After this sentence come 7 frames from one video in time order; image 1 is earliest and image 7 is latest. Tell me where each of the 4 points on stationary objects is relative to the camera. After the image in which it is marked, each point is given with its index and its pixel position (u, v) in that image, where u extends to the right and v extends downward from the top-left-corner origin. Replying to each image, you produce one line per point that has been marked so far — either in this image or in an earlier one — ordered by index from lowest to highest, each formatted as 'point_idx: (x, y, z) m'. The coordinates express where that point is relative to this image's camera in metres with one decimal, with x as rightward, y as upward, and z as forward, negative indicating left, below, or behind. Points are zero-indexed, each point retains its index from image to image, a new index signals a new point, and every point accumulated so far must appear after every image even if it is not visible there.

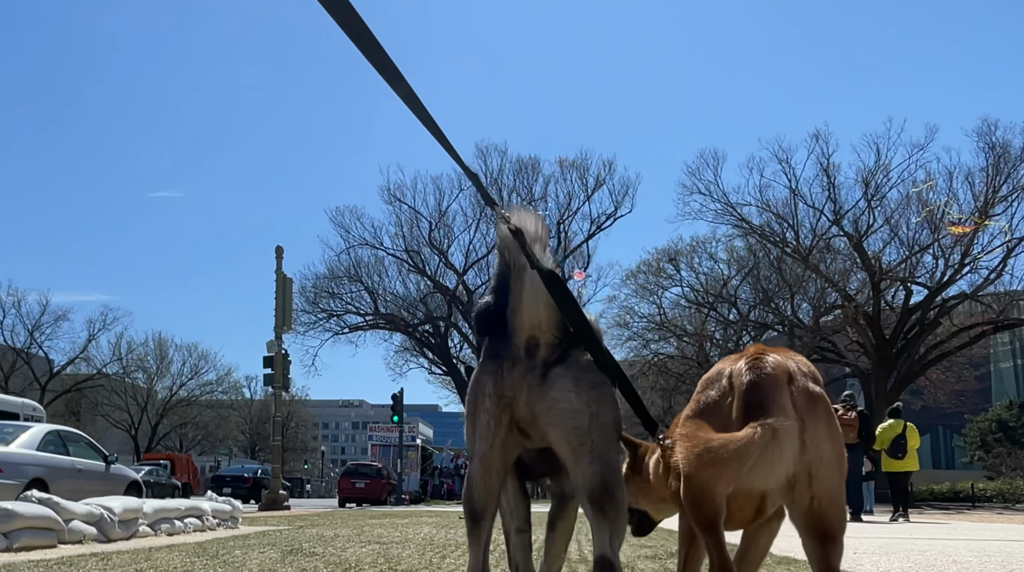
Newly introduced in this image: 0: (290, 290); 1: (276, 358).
0: (-3.2, 0.0, +14.1) m
1: (-3.4, -1.0, +14.1) m
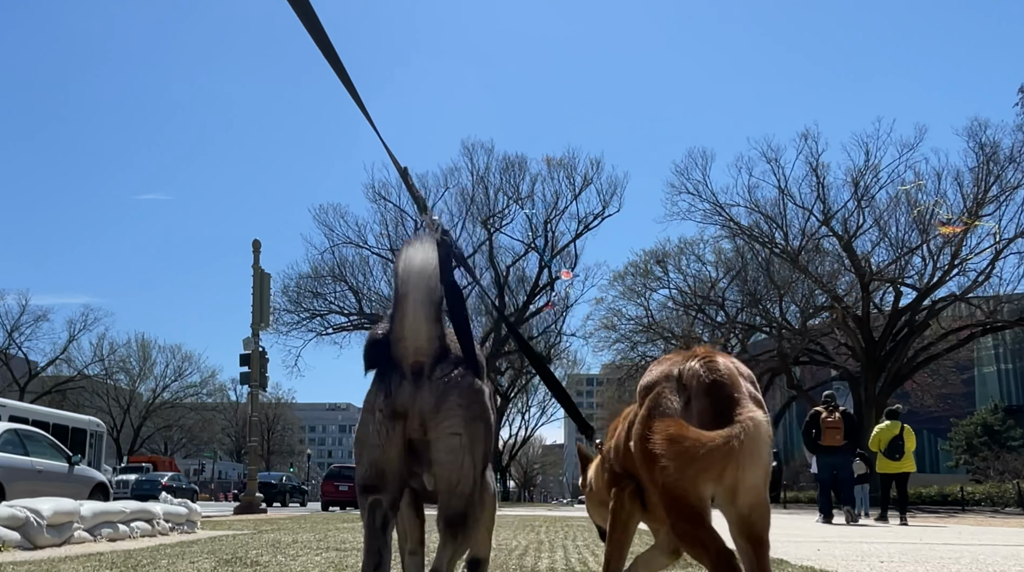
0: (-3.4, +0.1, +13.6) m
1: (-3.6, -0.9, +13.7) m
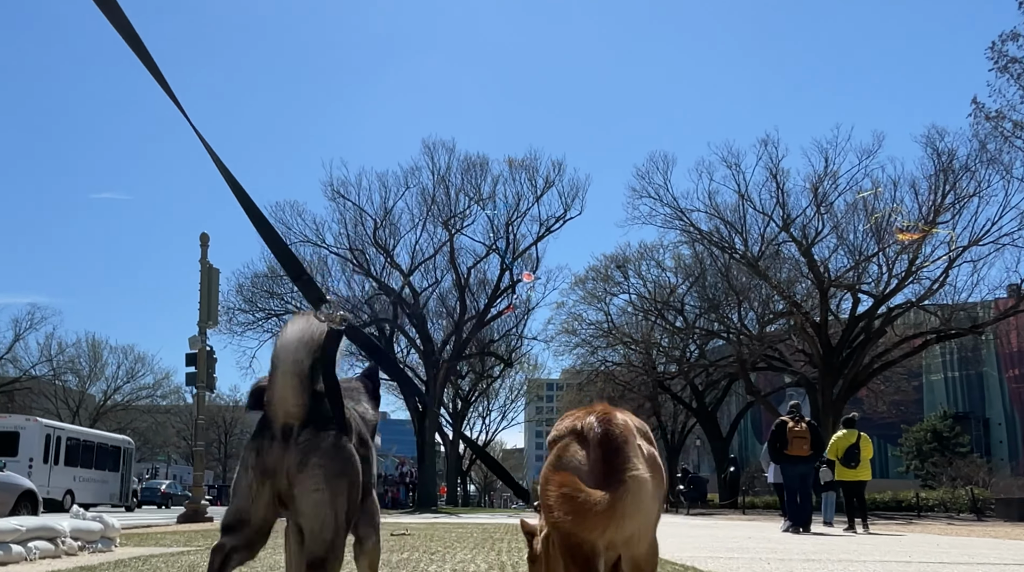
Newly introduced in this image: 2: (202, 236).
0: (-4.0, +0.1, +13.2) m
1: (-4.2, -0.9, +13.2) m
2: (-4.2, +0.7, +13.3) m
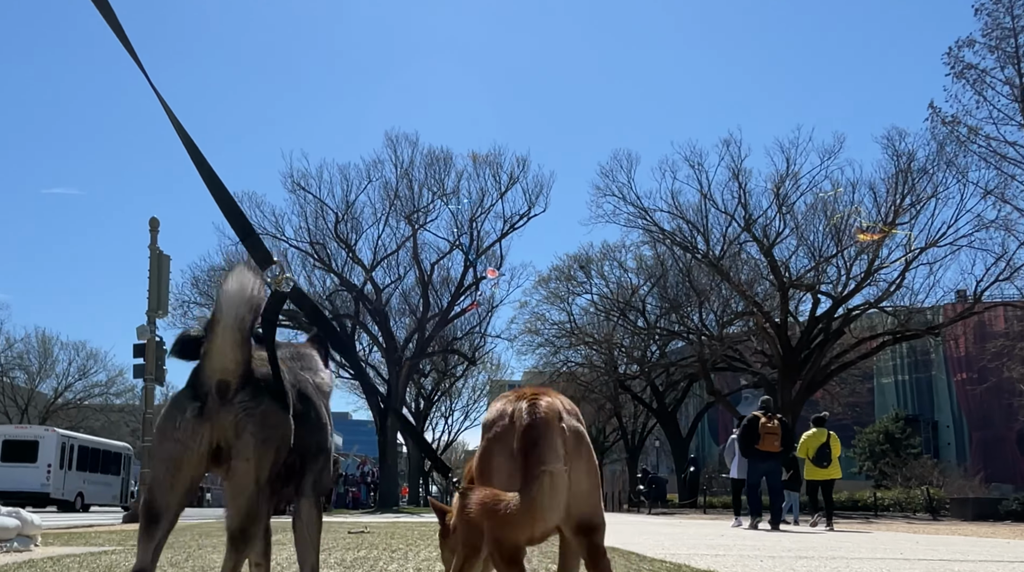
0: (-4.5, +0.2, +12.8) m
1: (-4.7, -0.8, +12.9) m
2: (-4.7, +0.8, +13.0) m
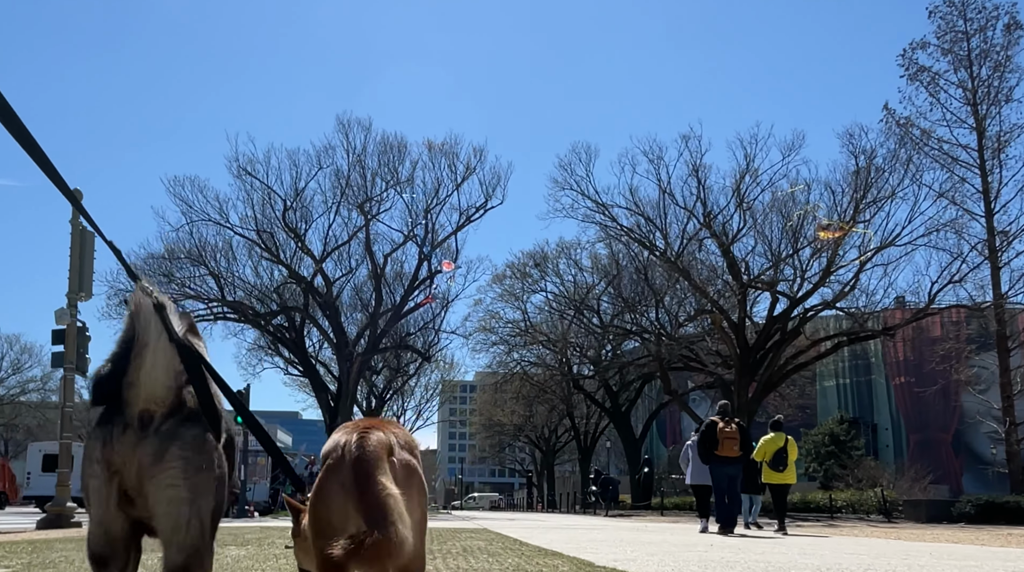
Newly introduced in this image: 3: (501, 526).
0: (-5.0, +0.5, +11.9) m
1: (-5.3, -0.6, +11.9) m
2: (-5.2, +1.1, +12.0) m
3: (-0.2, -4.2, +17.4) m
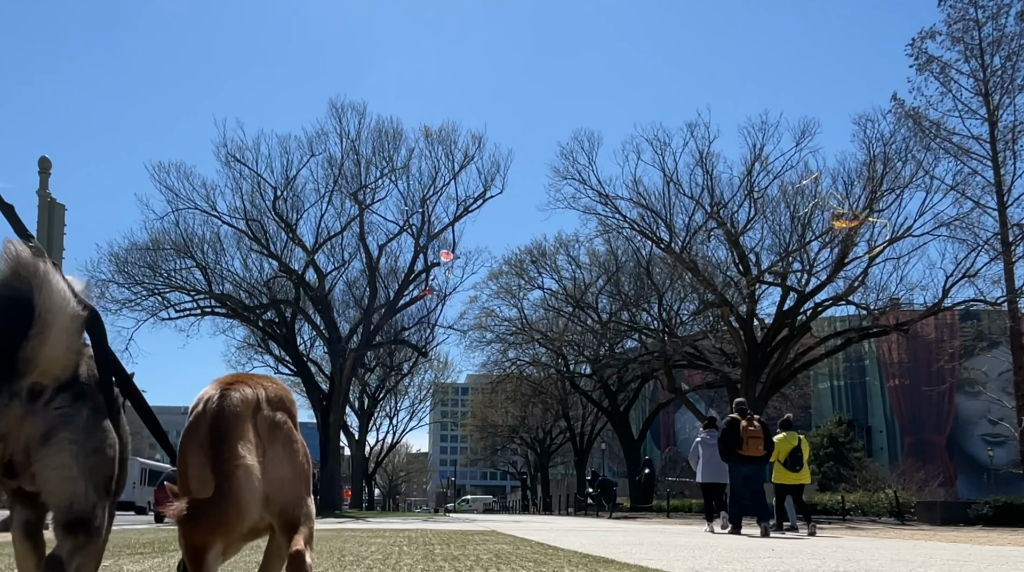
0: (-4.9, +0.7, +10.8) m
1: (-5.1, -0.3, +10.8) m
2: (-5.1, +1.3, +10.9) m
3: (-0.1, -4.0, +16.3) m
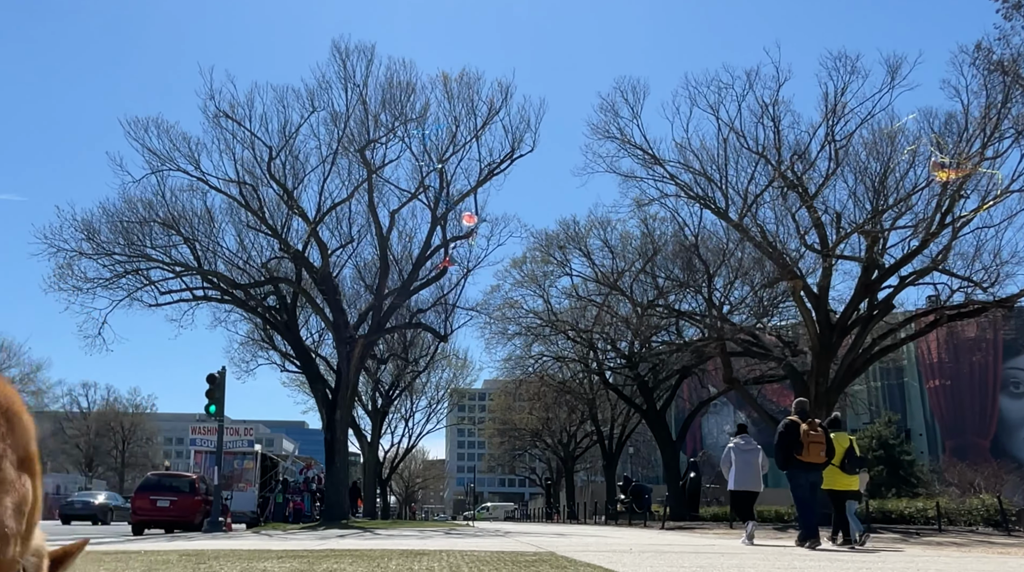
0: (-4.4, +1.4, +7.3) m
1: (-4.6, +0.4, +7.3) m
2: (-4.6, +2.0, +7.5) m
3: (+0.5, -3.3, +12.8) m
